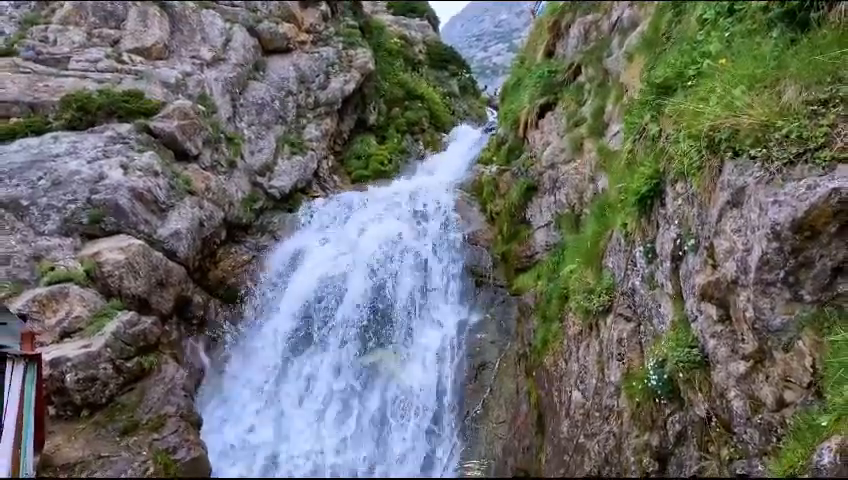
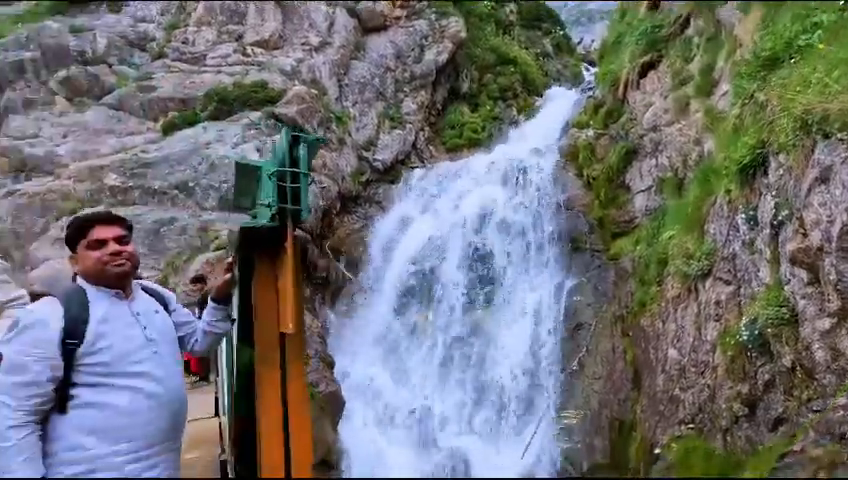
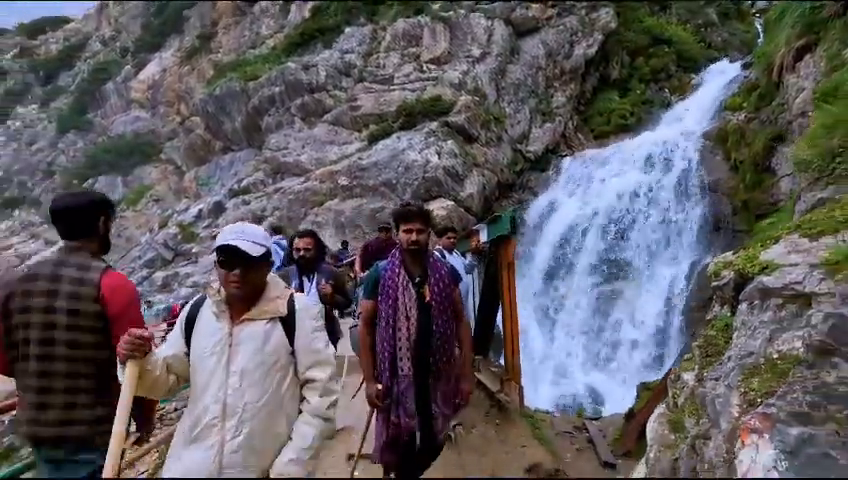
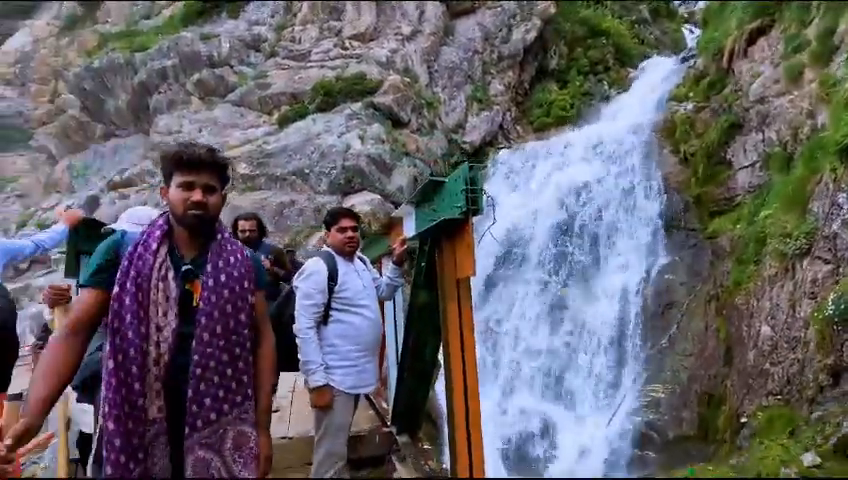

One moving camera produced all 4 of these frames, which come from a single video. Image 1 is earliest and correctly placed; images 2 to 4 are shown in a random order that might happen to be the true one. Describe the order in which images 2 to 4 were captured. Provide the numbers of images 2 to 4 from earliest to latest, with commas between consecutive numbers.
2, 4, 3
